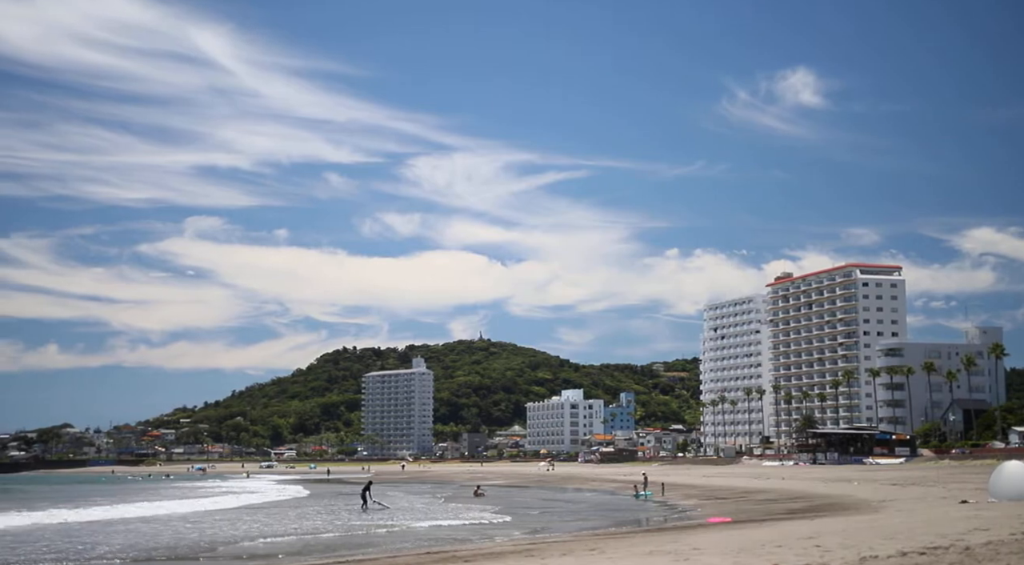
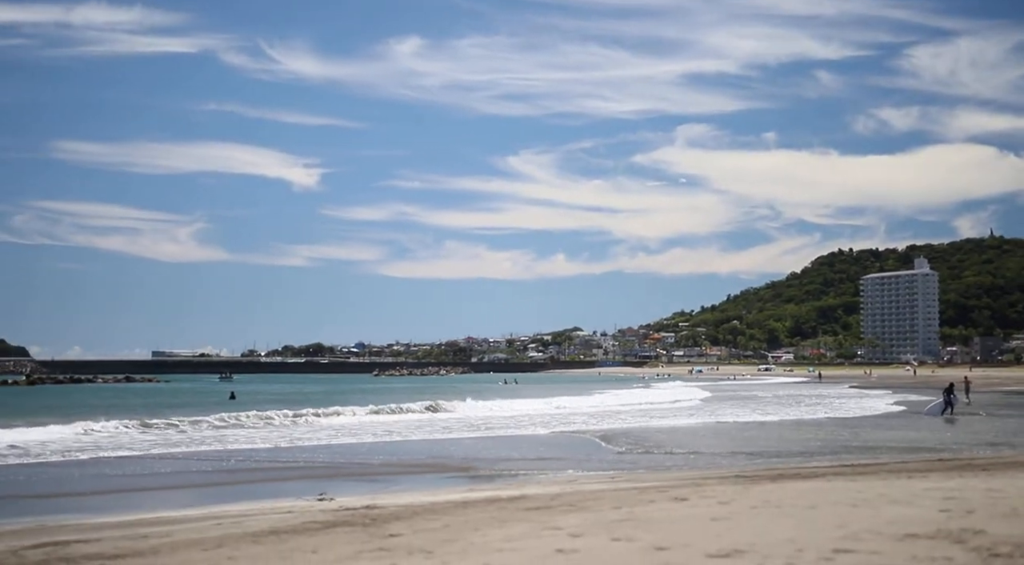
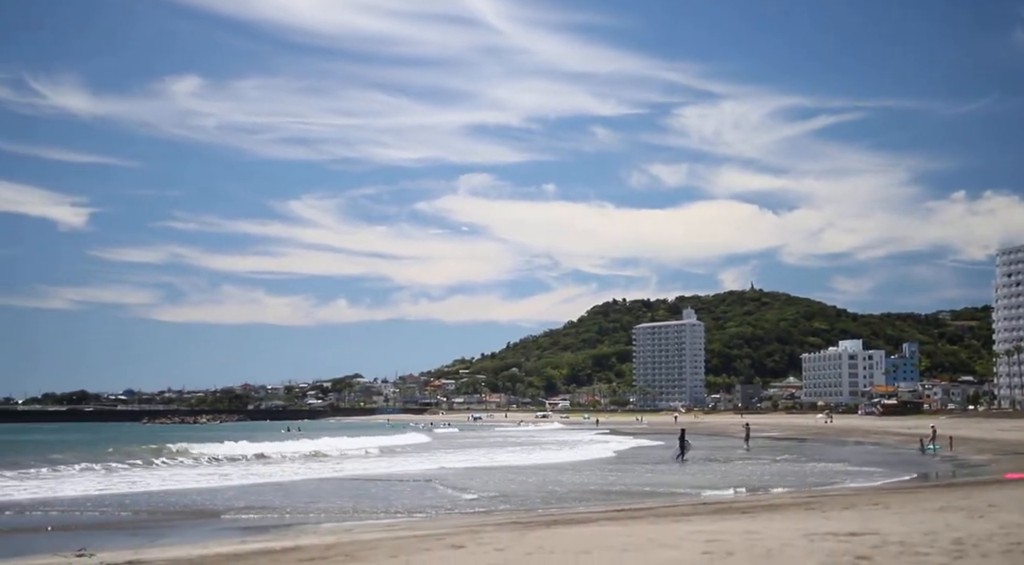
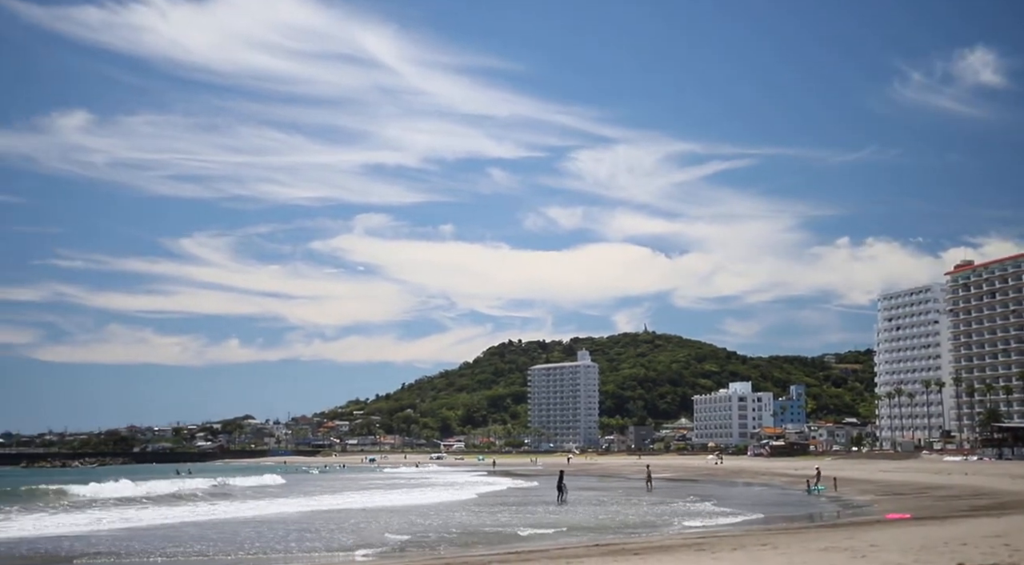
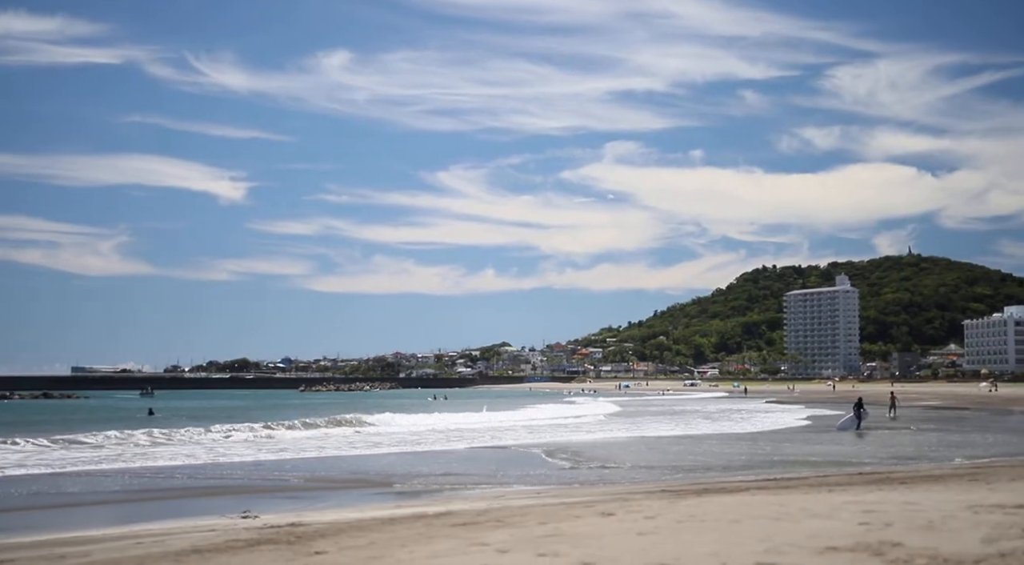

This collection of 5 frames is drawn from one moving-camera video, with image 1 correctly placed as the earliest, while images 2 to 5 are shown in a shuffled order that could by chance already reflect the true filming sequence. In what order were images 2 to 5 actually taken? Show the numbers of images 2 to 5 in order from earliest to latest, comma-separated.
4, 3, 5, 2
